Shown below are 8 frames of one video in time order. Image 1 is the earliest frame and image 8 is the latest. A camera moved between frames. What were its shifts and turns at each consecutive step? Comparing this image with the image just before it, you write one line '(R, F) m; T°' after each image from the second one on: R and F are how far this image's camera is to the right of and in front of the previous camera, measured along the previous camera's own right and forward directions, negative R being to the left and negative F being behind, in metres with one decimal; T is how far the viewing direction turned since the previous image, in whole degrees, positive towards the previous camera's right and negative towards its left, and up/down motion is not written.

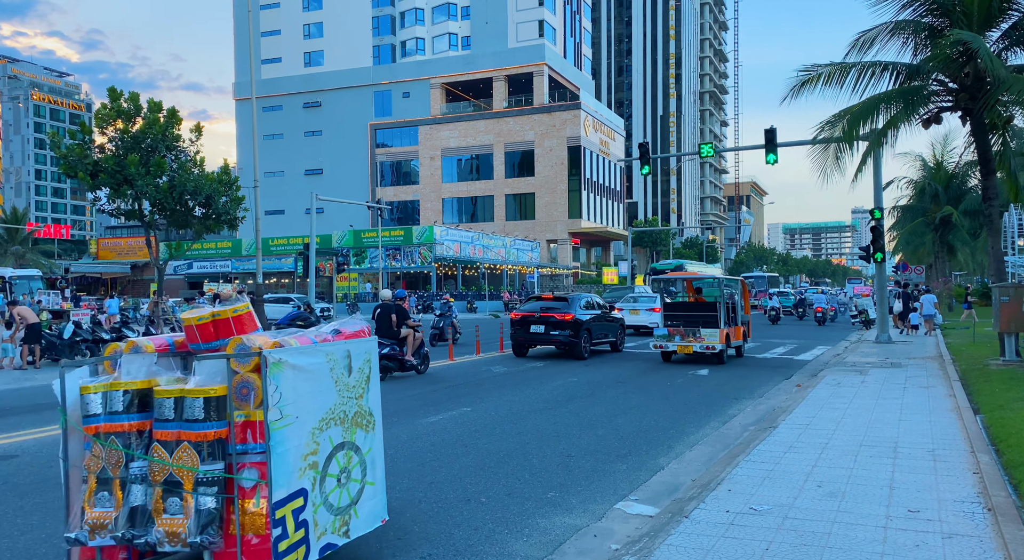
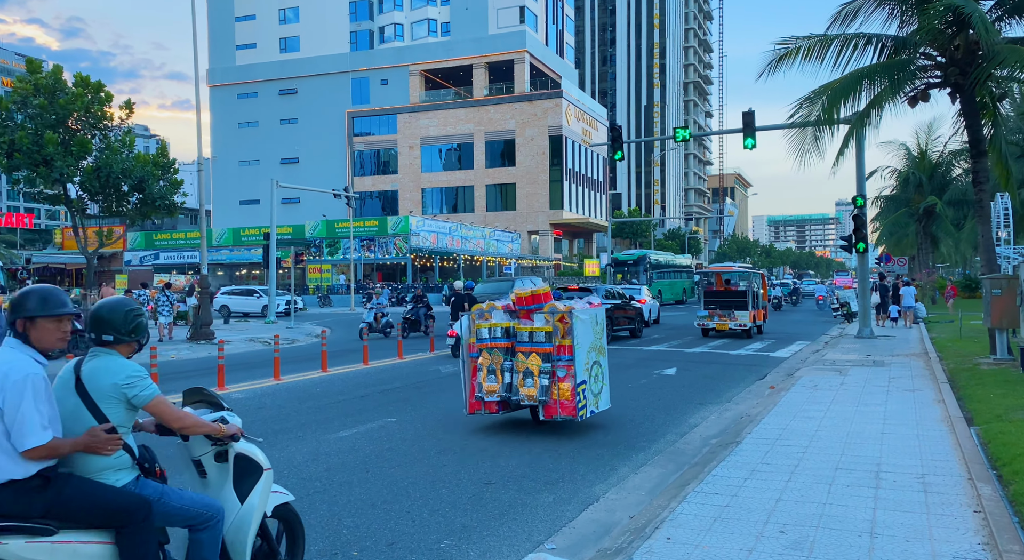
(+0.7, +1.4) m; +1°
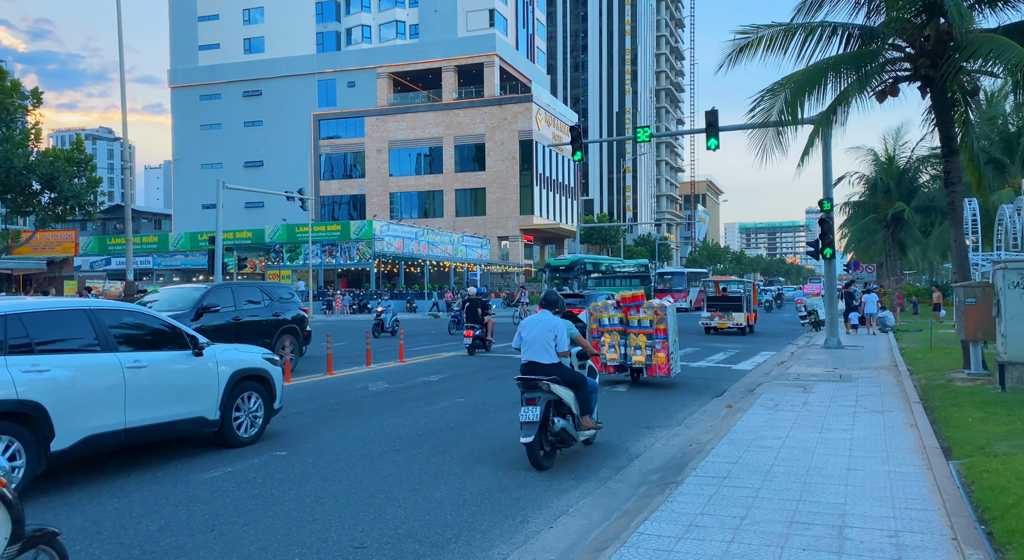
(+0.6, +1.3) m; +2°
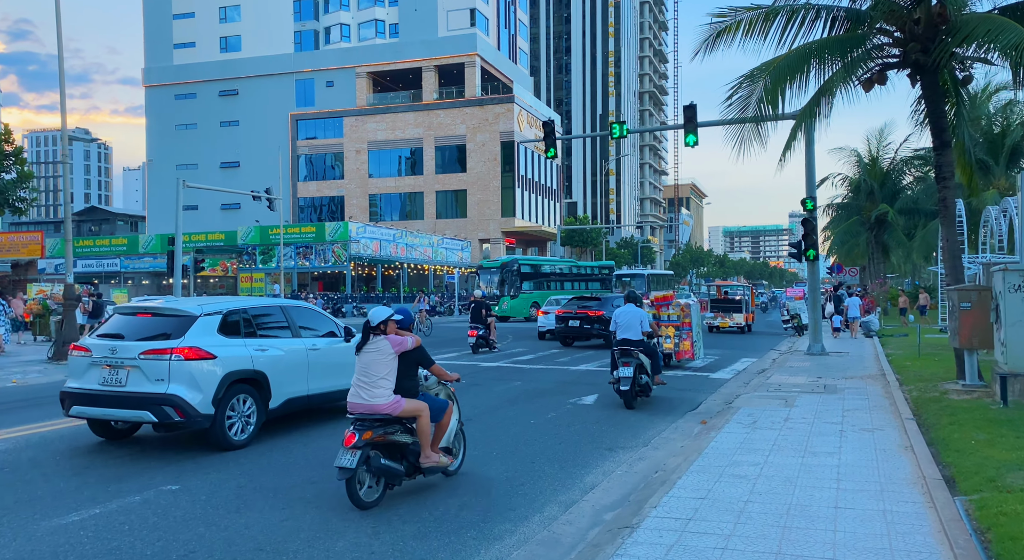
(+0.5, +1.1) m; +1°
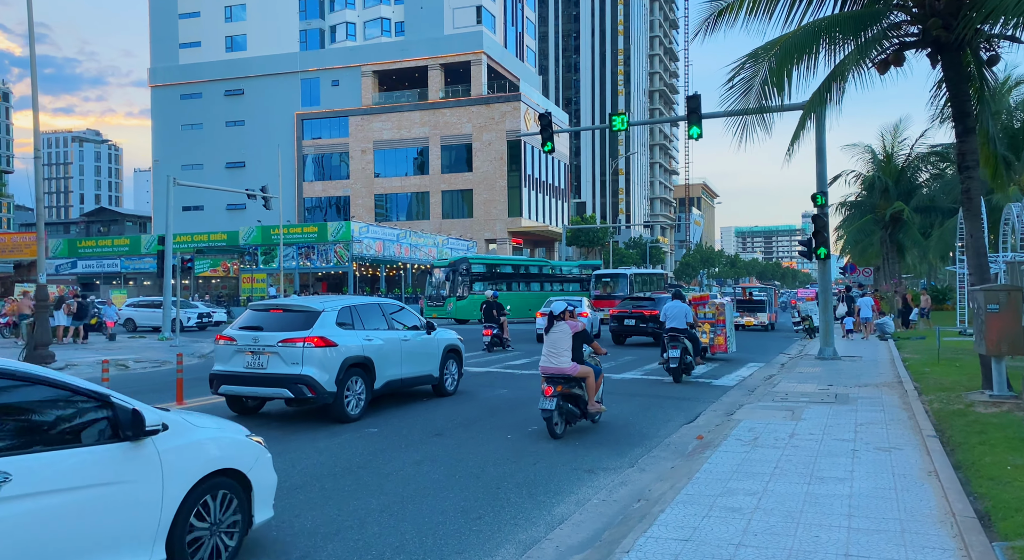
(+0.4, +1.0) m; -1°
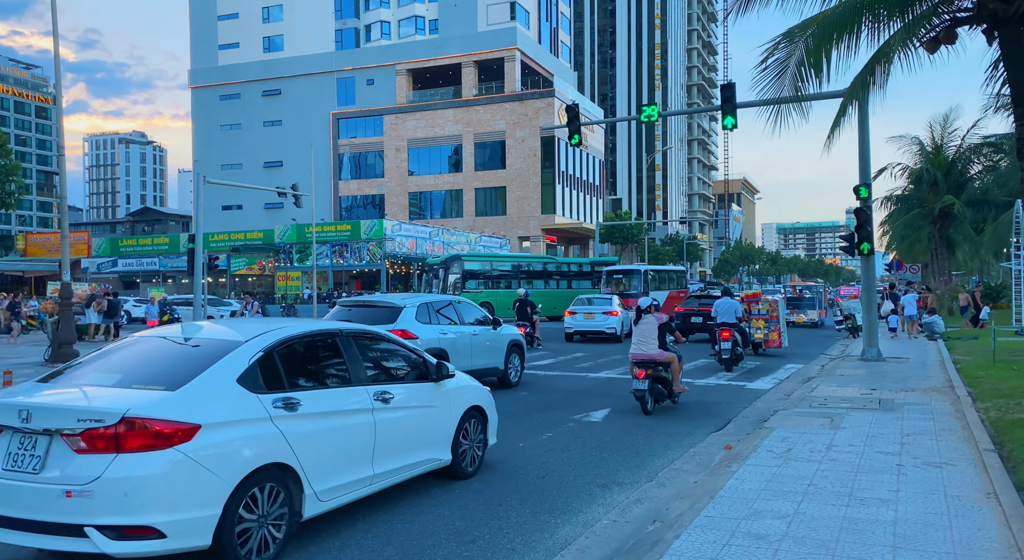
(+0.3, +0.6) m; -3°
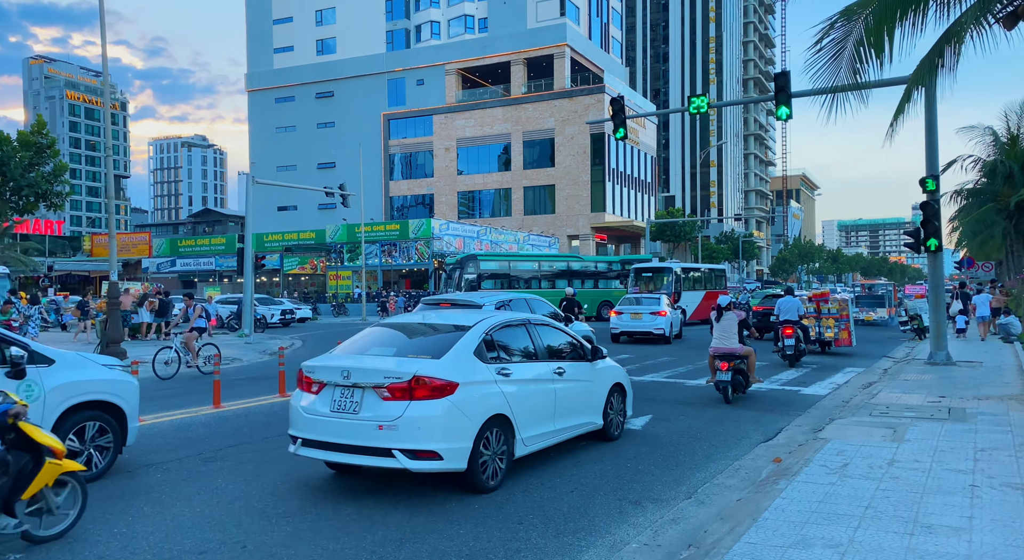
(+0.2, +0.5) m; -4°
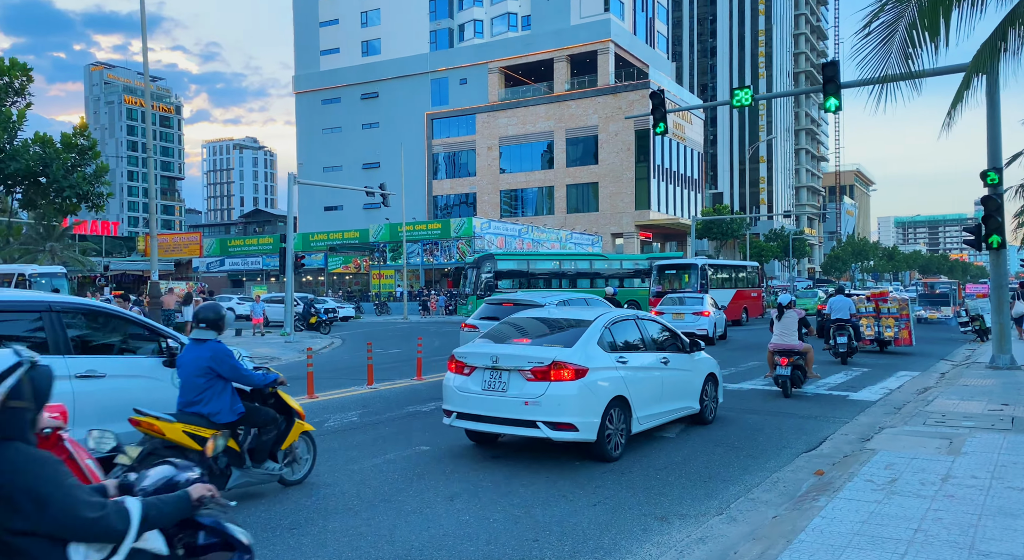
(+0.2, +0.4) m; -3°
